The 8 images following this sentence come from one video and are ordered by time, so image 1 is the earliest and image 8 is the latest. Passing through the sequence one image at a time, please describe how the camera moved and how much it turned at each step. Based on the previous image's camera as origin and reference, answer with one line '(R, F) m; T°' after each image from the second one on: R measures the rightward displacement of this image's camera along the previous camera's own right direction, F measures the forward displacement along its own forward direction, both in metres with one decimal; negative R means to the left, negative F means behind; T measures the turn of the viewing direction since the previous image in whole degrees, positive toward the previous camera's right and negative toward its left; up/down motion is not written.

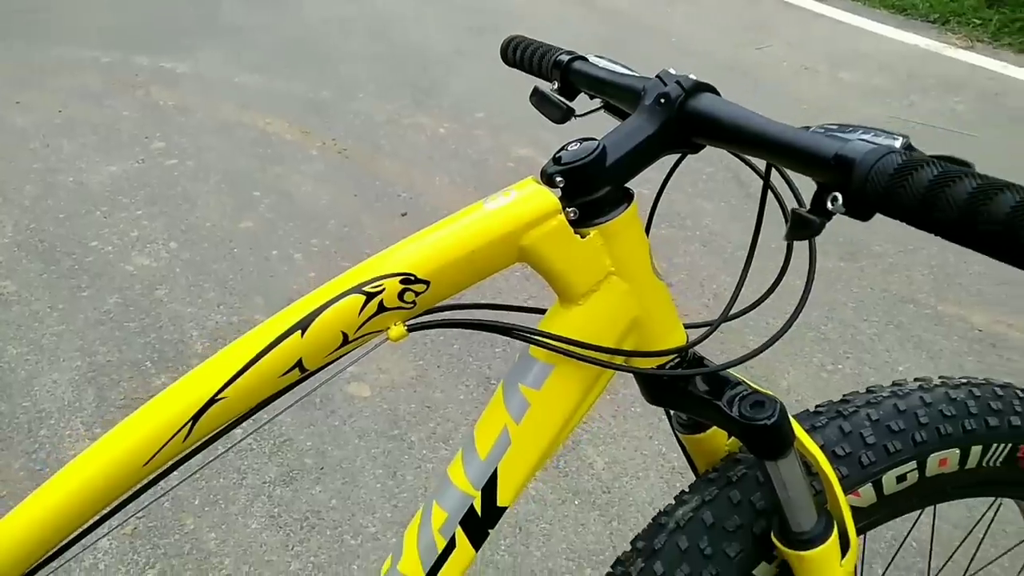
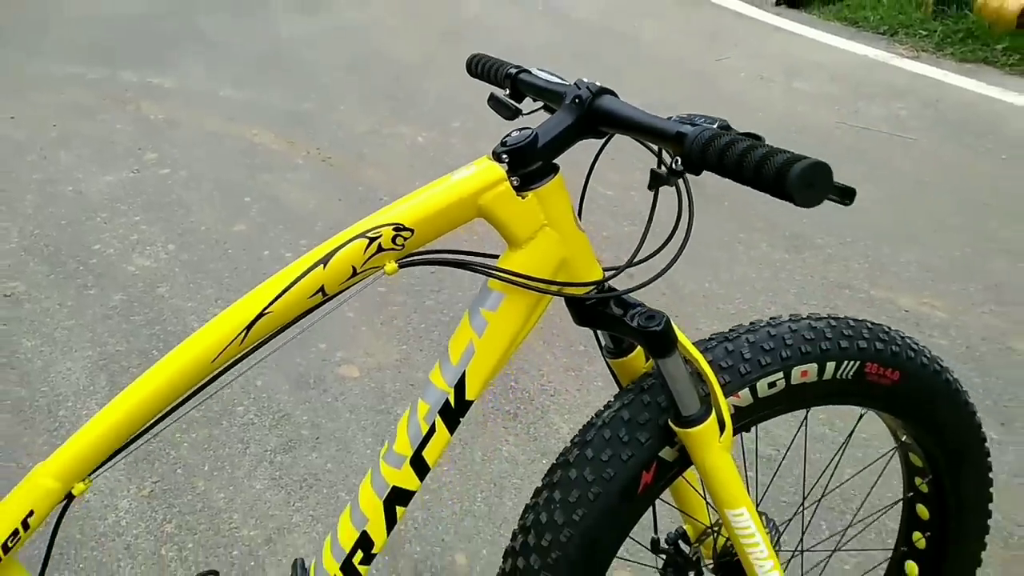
(0.0, -0.3) m; +1°
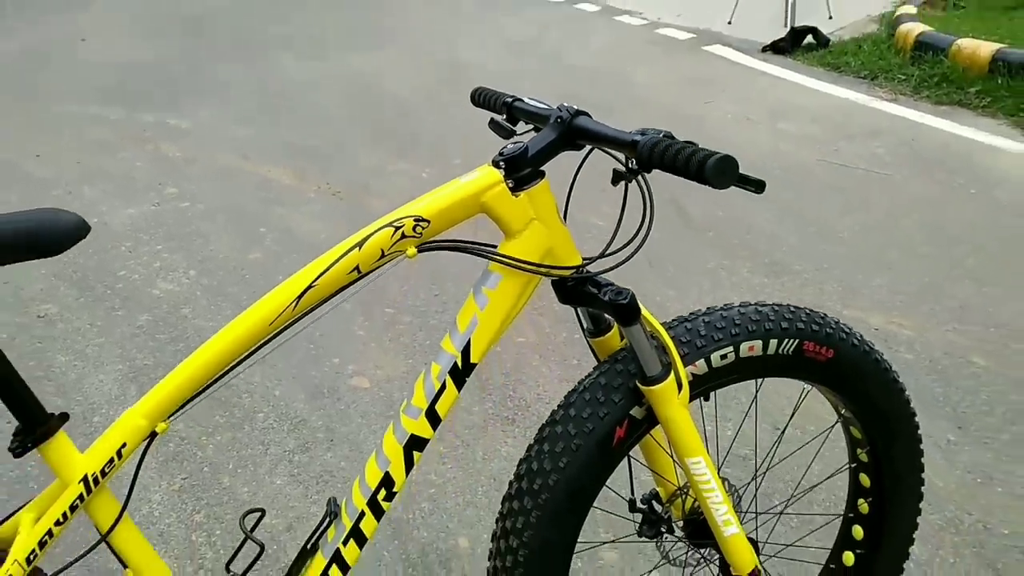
(0.0, -0.2) m; 0°
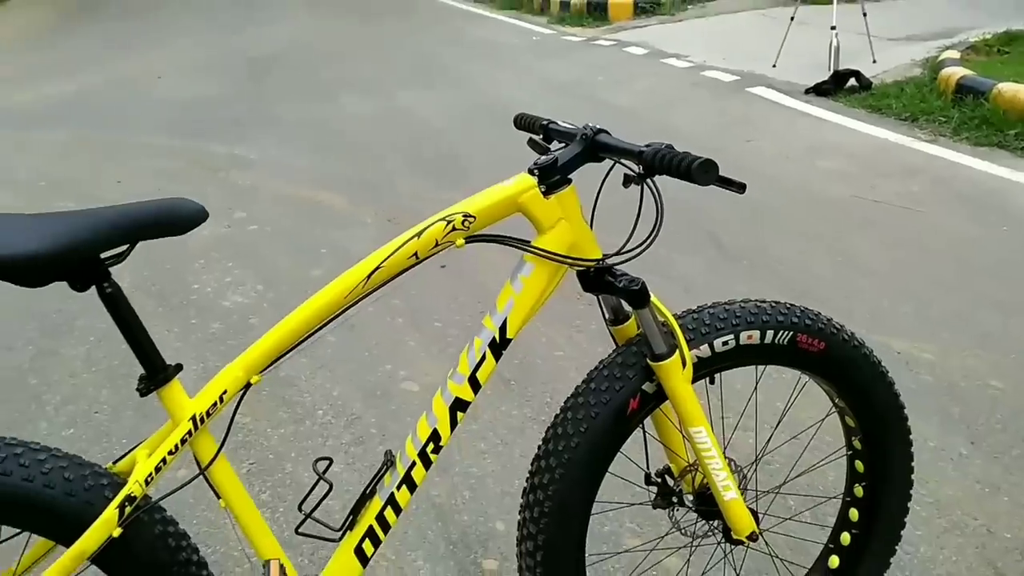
(0.0, -0.2) m; -3°
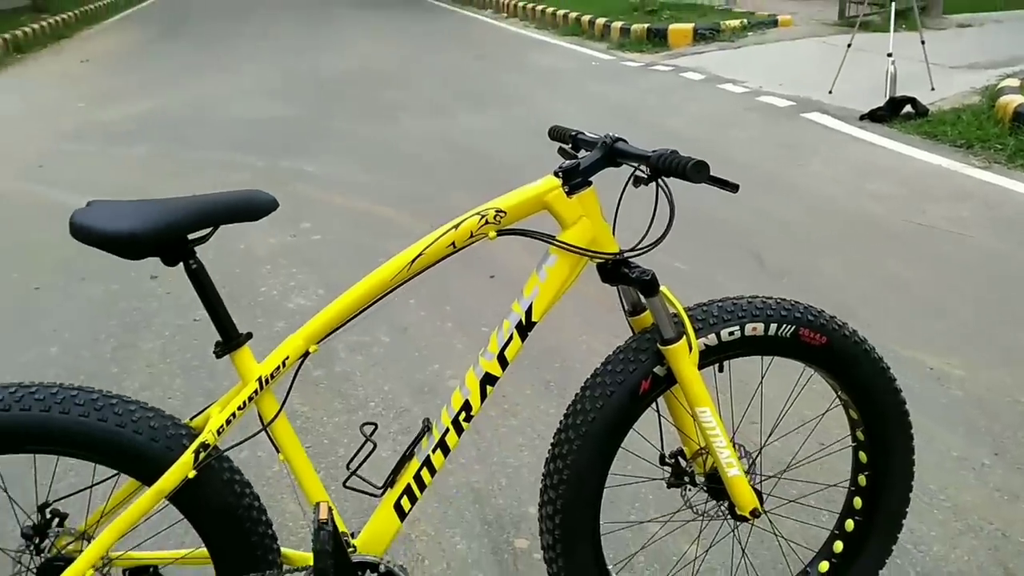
(+0.1, -0.2) m; -4°
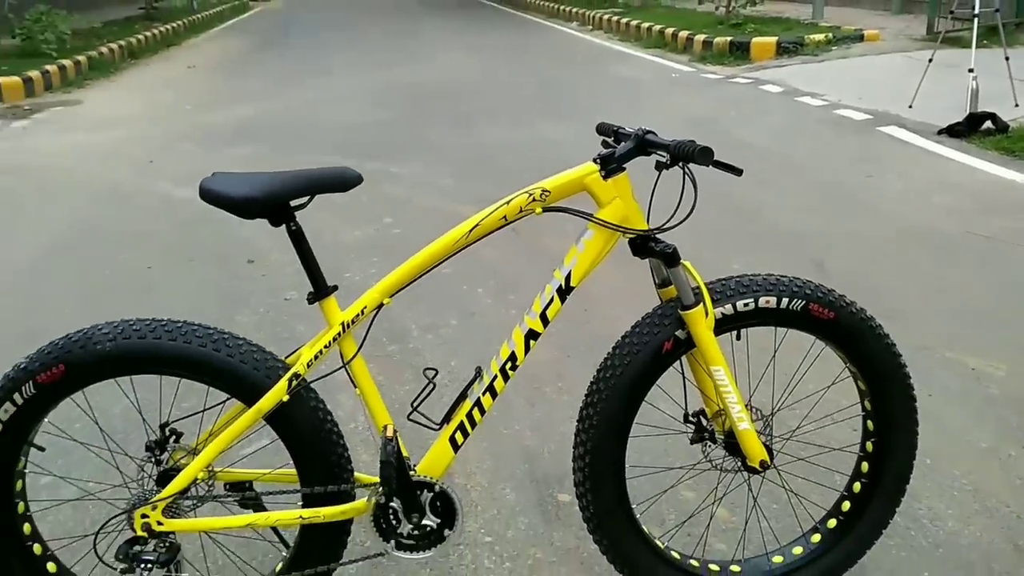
(+0.1, -0.3) m; -5°
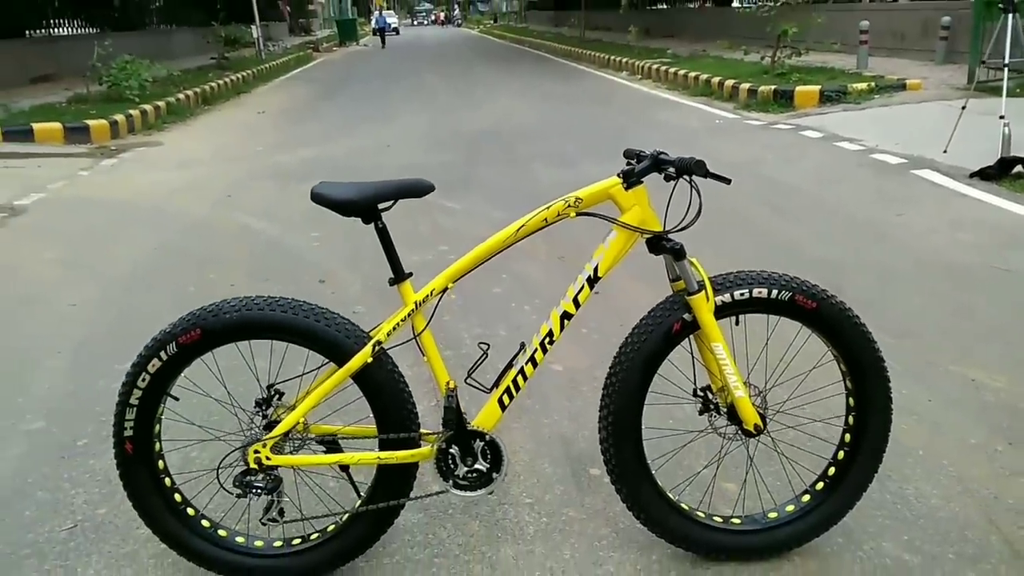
(0.0, -0.5) m; -3°
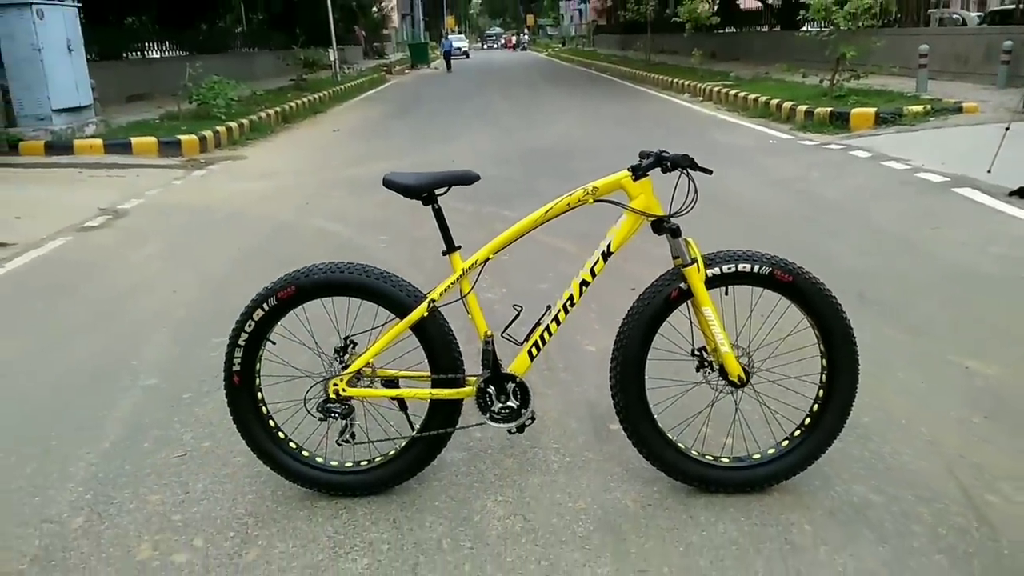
(+0.1, -0.6) m; -4°
